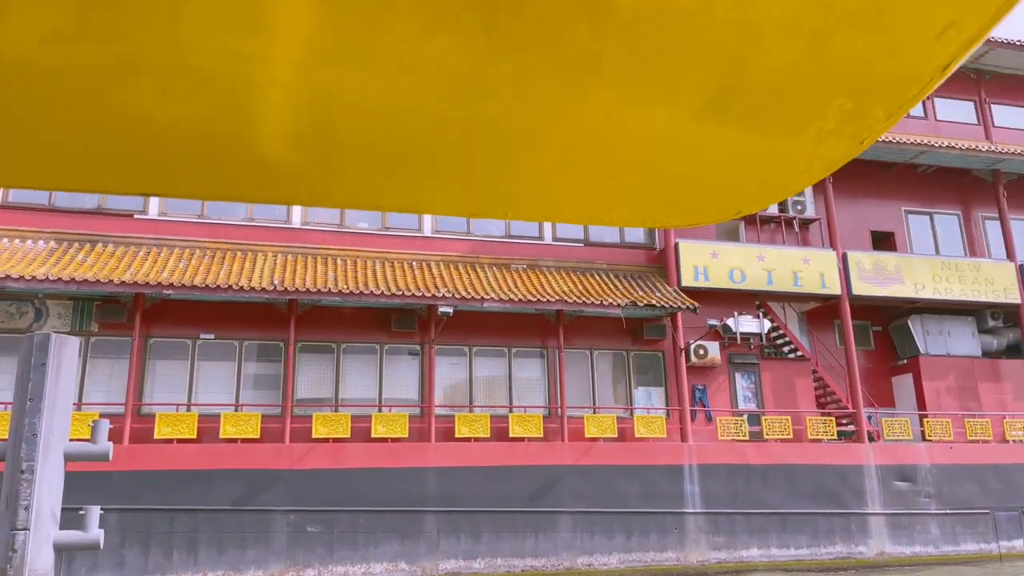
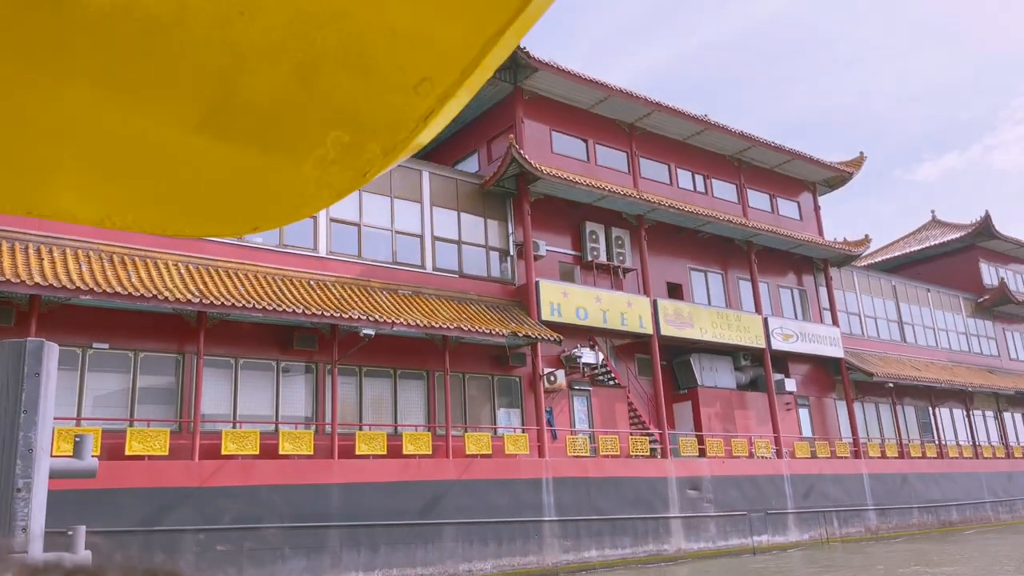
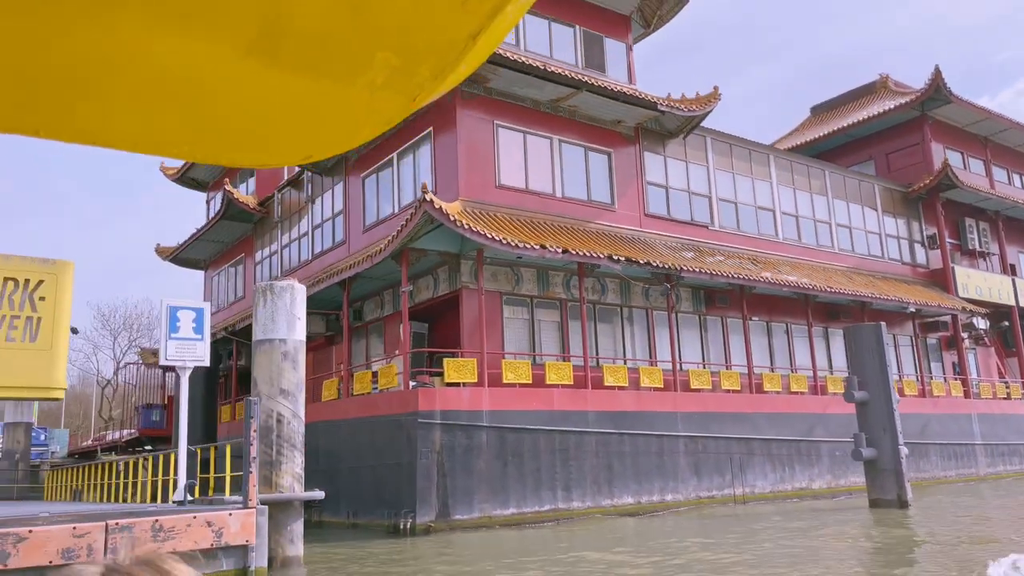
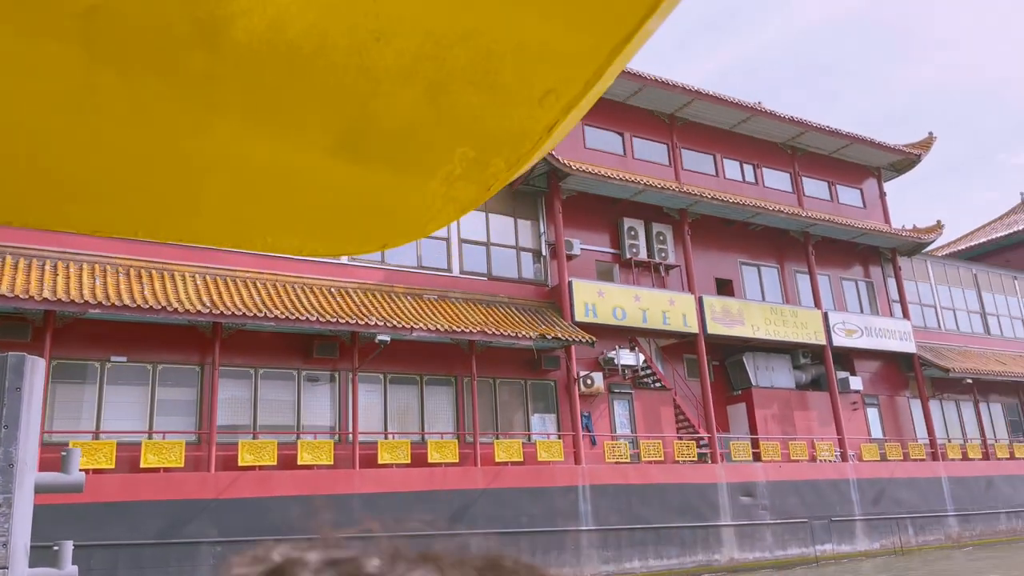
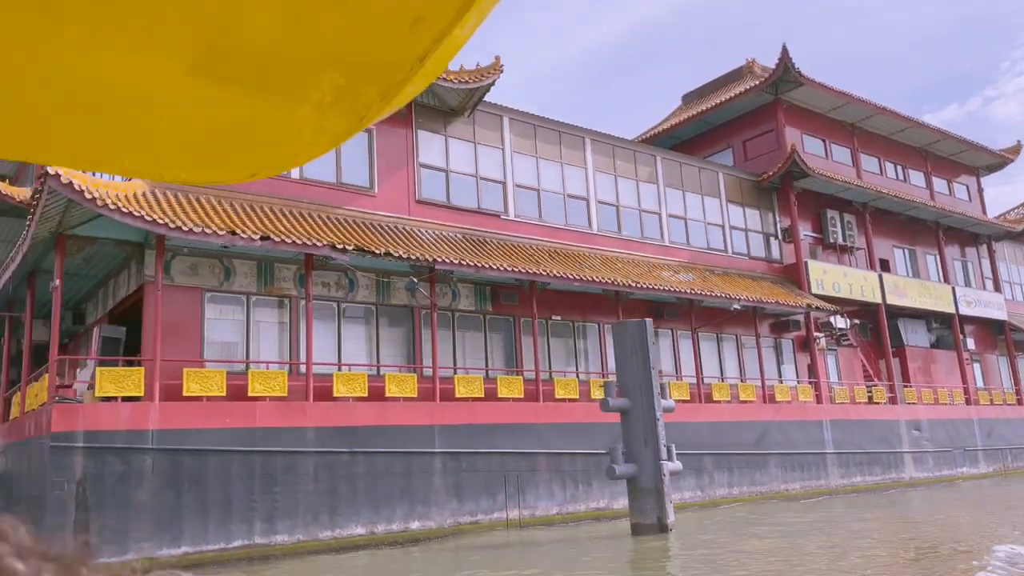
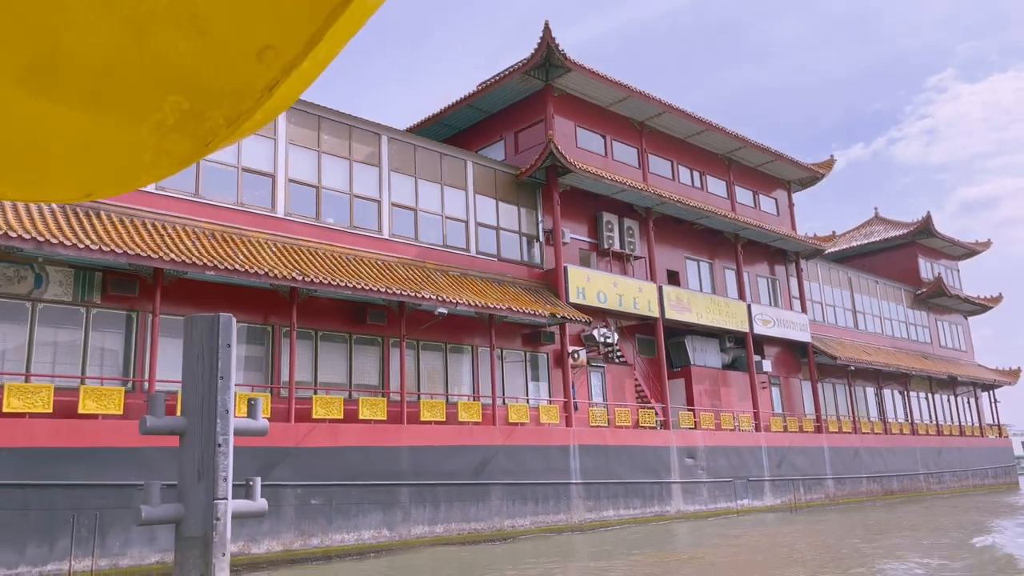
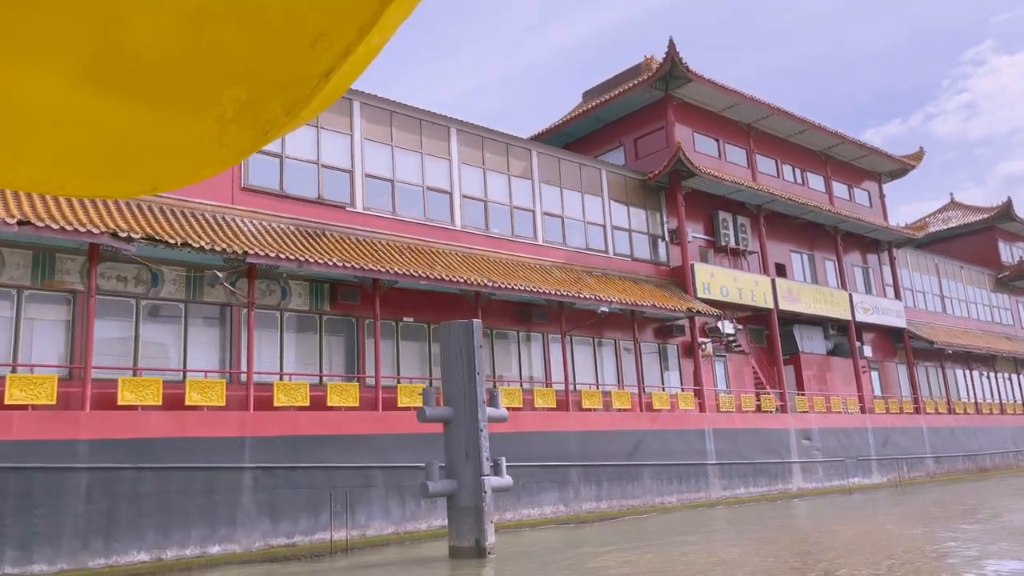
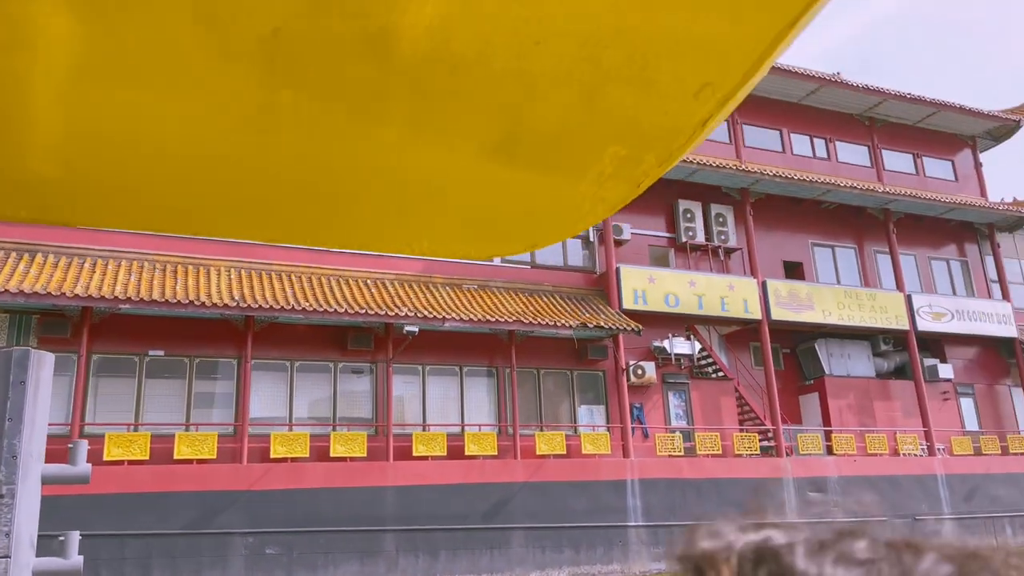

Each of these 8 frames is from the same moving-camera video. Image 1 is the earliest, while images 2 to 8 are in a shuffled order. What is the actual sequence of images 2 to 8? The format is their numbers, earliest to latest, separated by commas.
8, 4, 2, 6, 7, 5, 3
